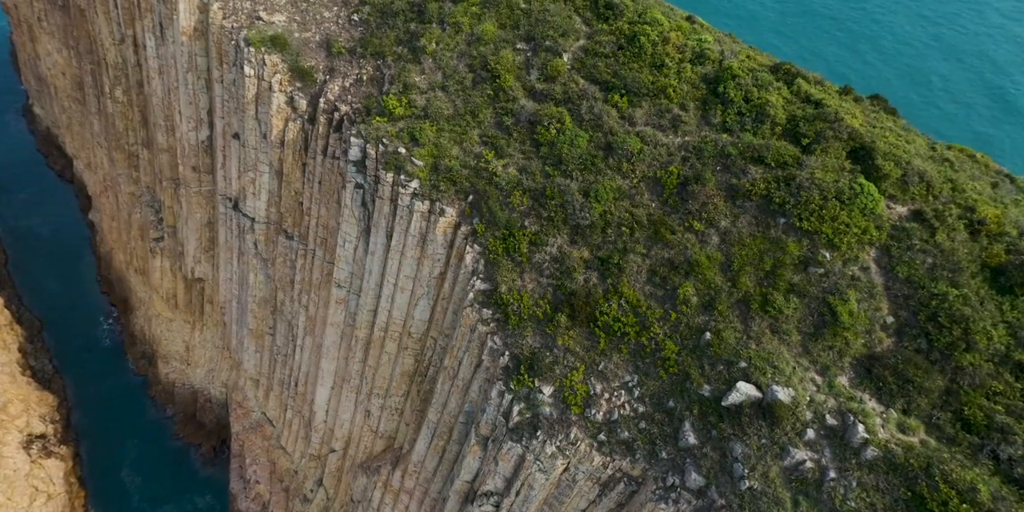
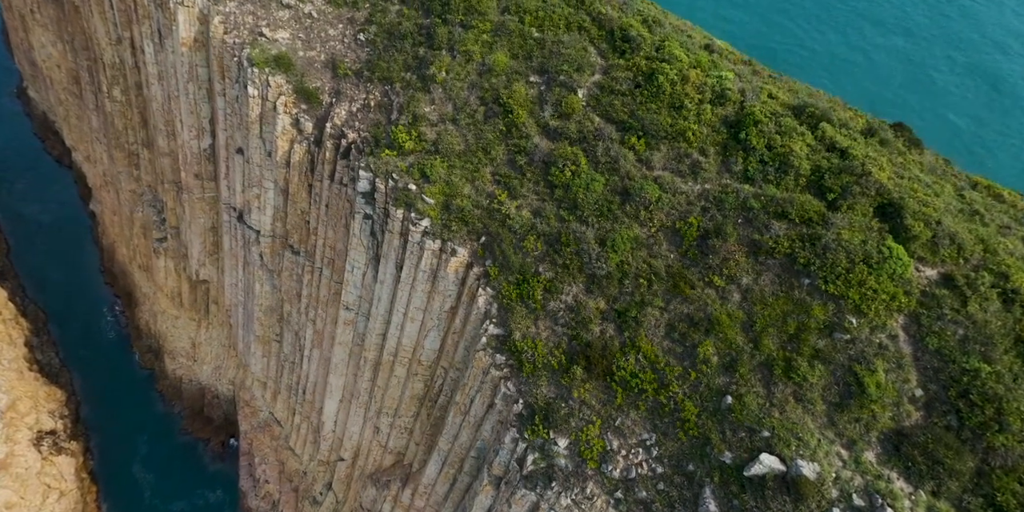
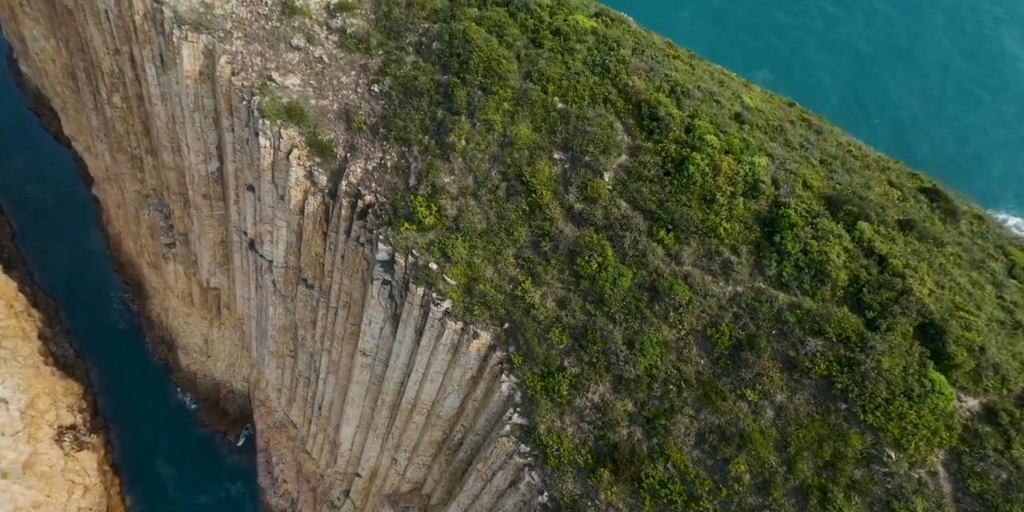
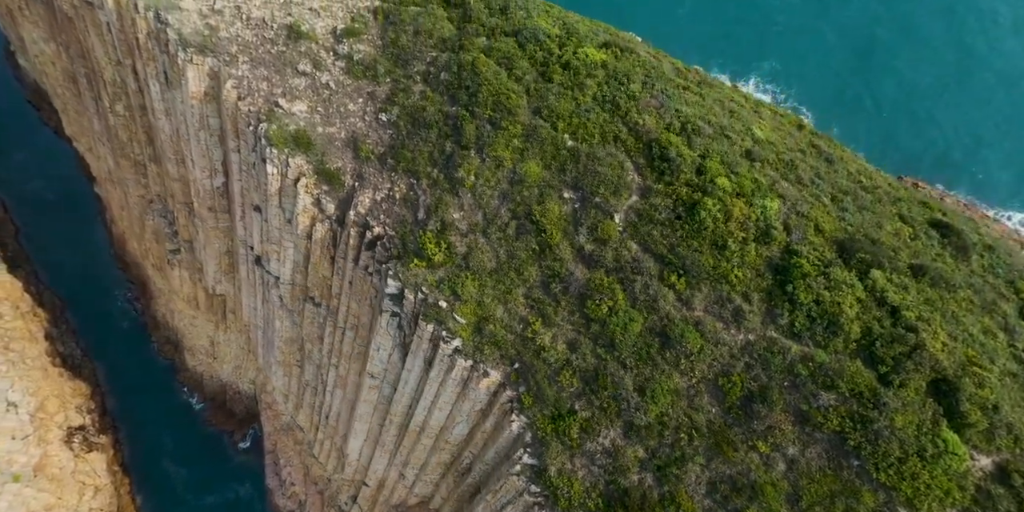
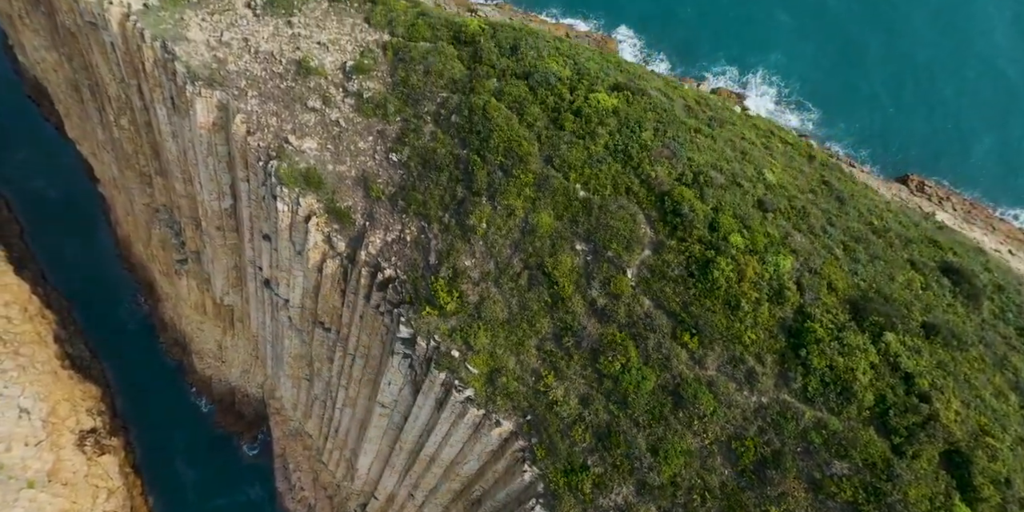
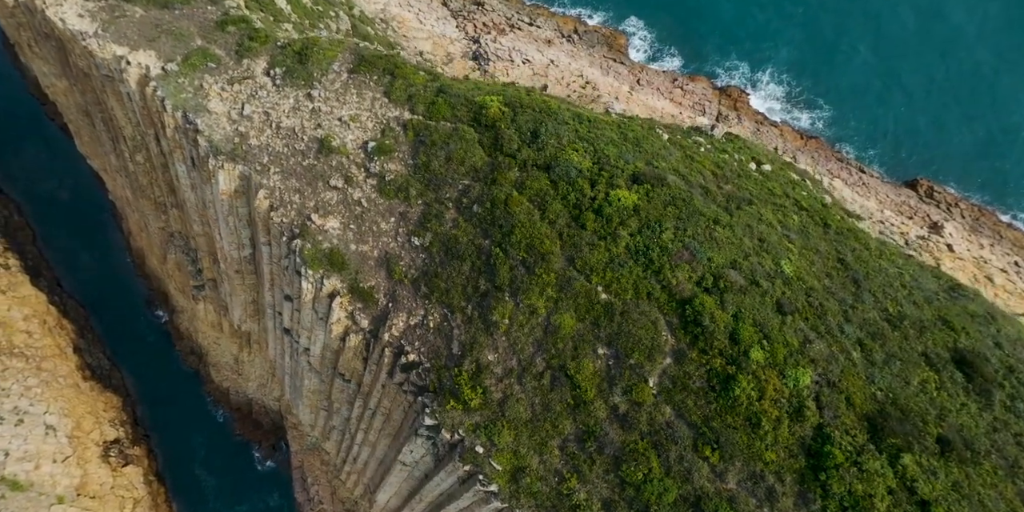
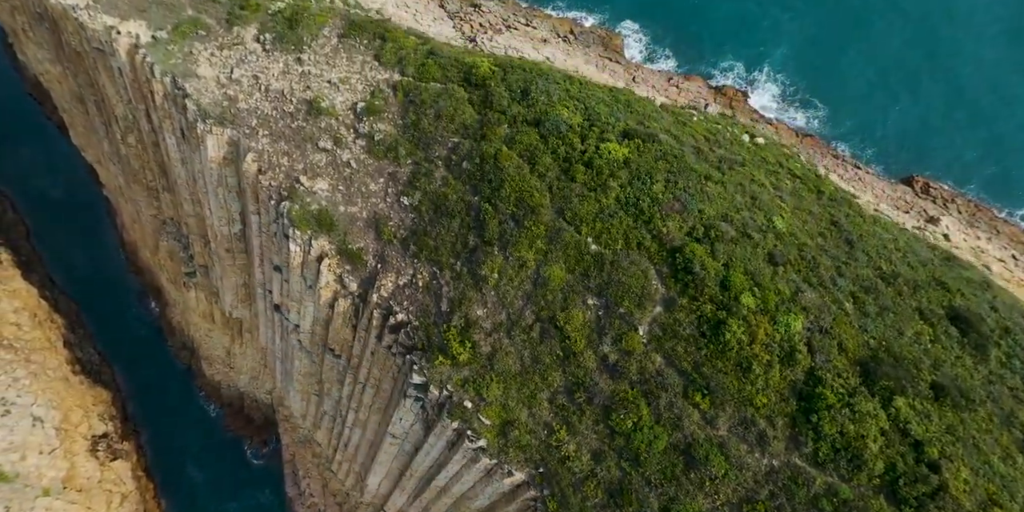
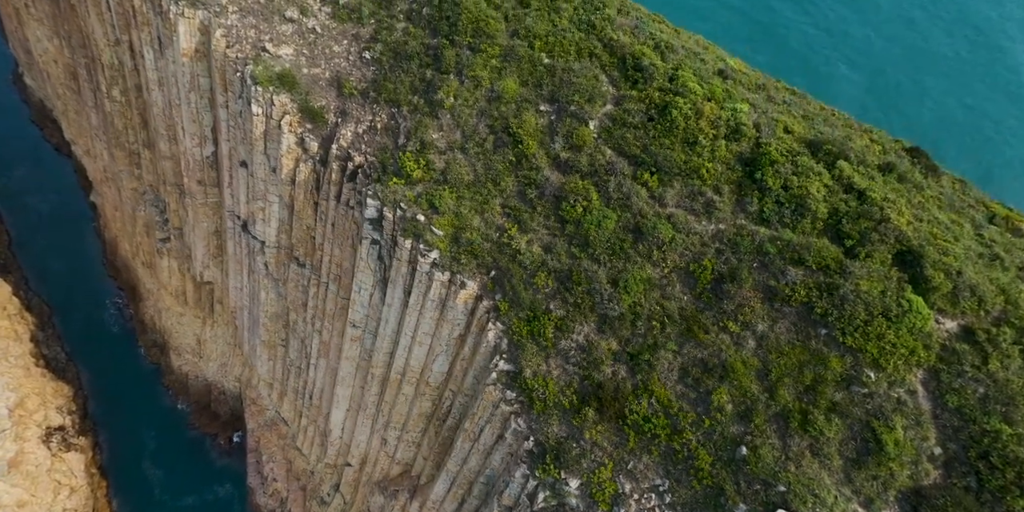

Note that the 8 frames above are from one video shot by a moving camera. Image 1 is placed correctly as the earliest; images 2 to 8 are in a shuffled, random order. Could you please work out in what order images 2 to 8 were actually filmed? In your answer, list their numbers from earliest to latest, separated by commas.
2, 8, 3, 4, 5, 7, 6
